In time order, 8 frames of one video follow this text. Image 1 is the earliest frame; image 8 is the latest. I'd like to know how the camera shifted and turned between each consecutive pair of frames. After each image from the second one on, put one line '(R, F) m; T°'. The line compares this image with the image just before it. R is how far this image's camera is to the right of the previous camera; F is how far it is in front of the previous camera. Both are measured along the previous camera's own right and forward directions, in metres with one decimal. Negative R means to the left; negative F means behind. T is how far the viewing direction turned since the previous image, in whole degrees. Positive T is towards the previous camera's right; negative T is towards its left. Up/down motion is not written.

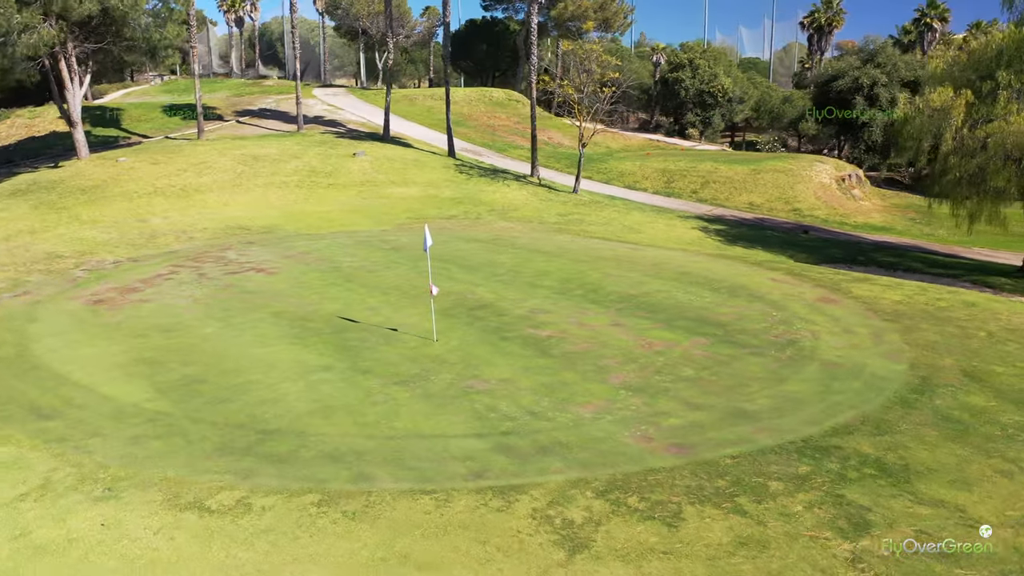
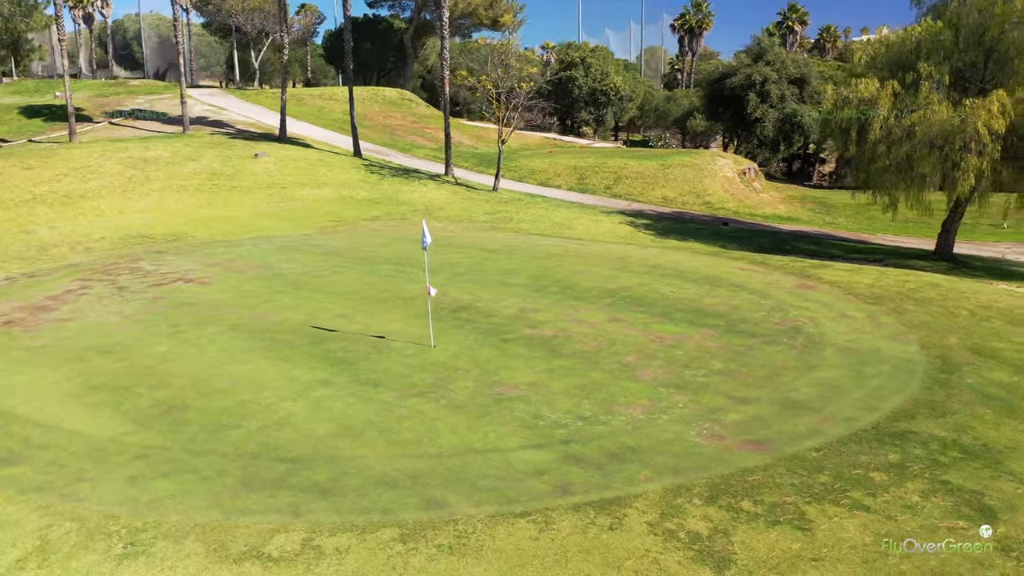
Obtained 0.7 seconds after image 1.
(-2.0, +1.1) m; +9°
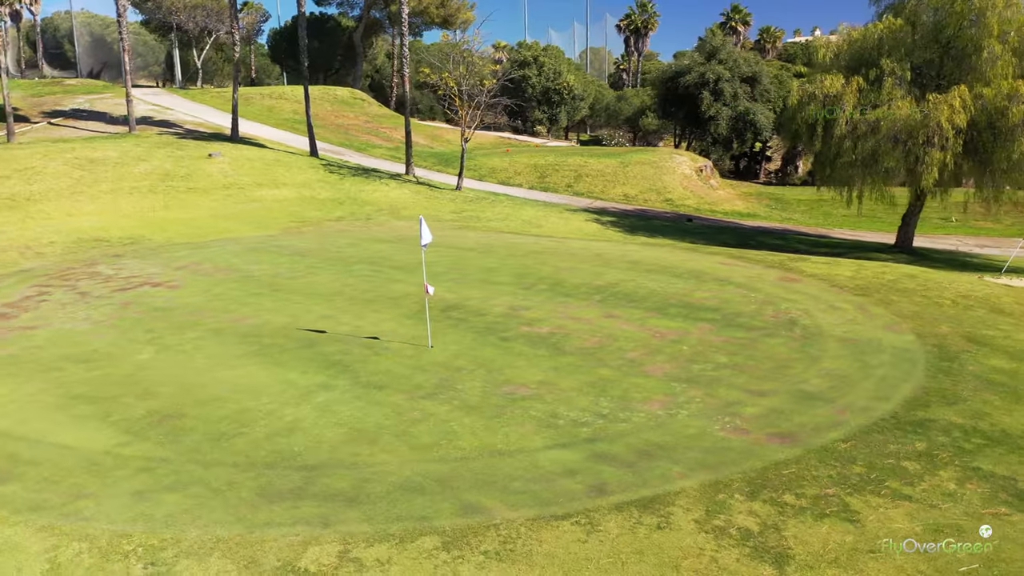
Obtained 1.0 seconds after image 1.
(-0.8, +0.3) m; +4°
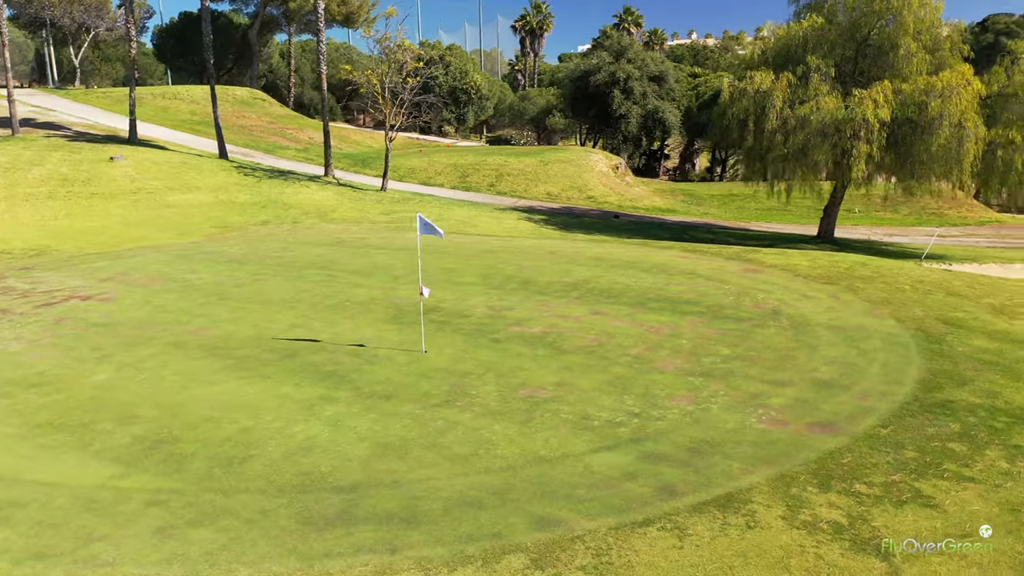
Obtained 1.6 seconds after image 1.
(-1.4, +0.6) m; +8°
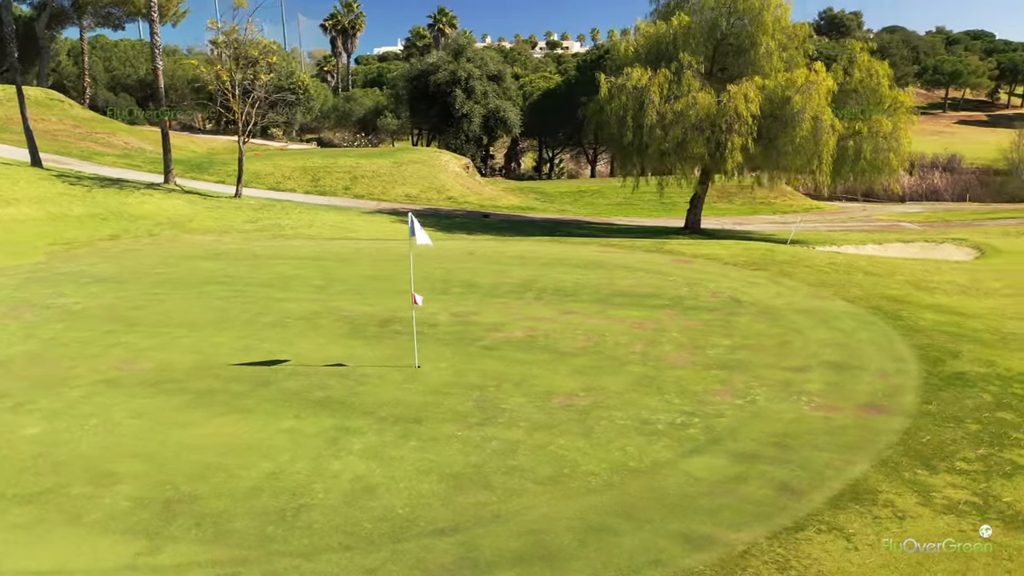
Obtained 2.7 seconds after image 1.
(-2.4, +1.1) m; +14°
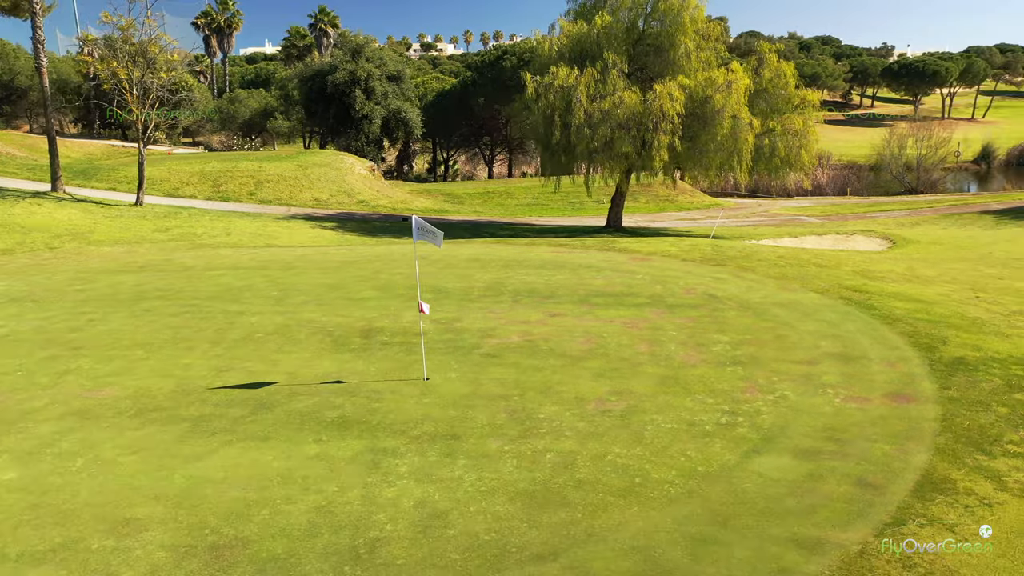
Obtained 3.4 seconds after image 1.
(-1.5, +0.5) m; +9°
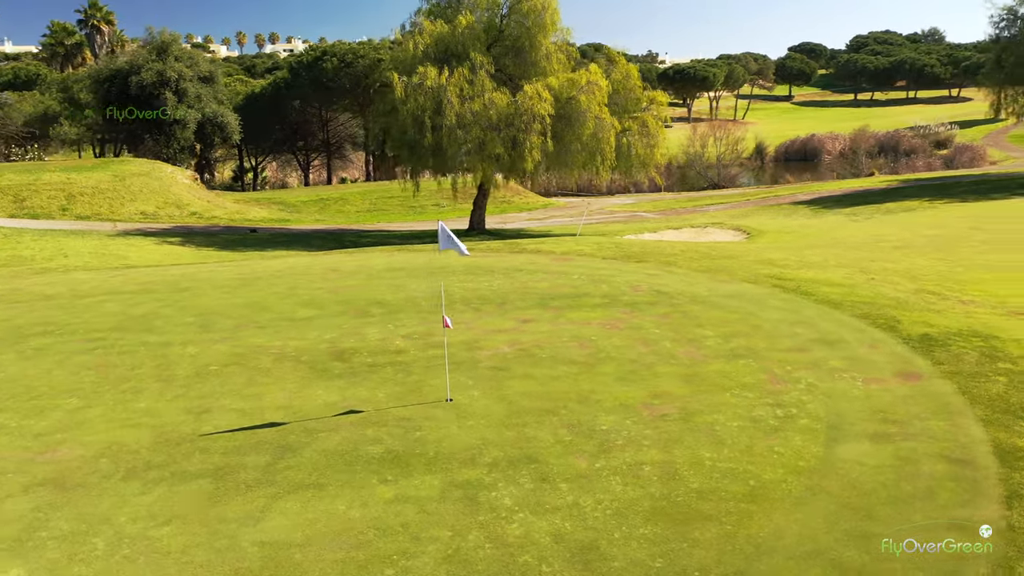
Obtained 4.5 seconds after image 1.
(-2.5, +0.9) m; +15°
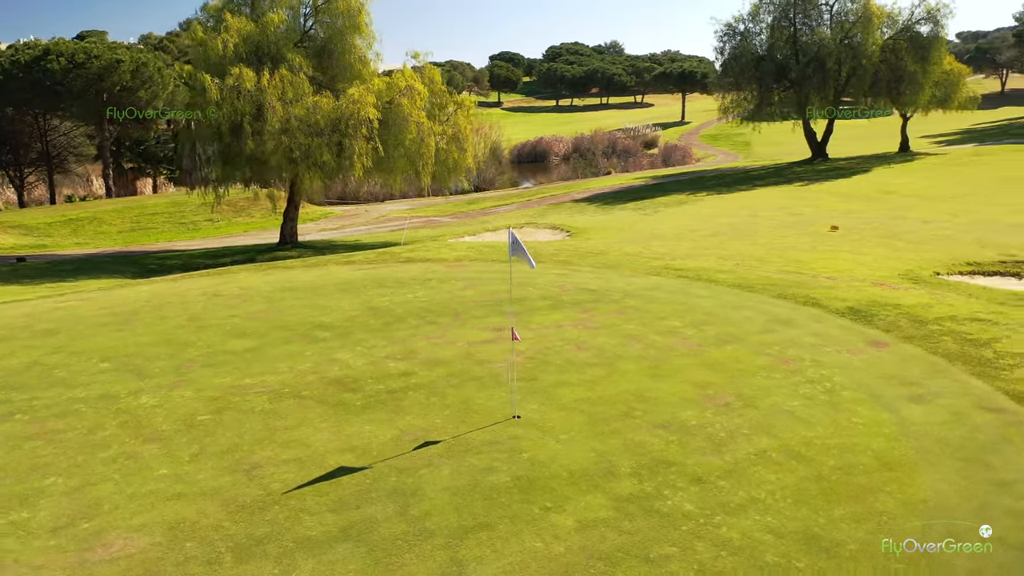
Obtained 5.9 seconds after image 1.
(-3.3, +0.9) m; +20°
